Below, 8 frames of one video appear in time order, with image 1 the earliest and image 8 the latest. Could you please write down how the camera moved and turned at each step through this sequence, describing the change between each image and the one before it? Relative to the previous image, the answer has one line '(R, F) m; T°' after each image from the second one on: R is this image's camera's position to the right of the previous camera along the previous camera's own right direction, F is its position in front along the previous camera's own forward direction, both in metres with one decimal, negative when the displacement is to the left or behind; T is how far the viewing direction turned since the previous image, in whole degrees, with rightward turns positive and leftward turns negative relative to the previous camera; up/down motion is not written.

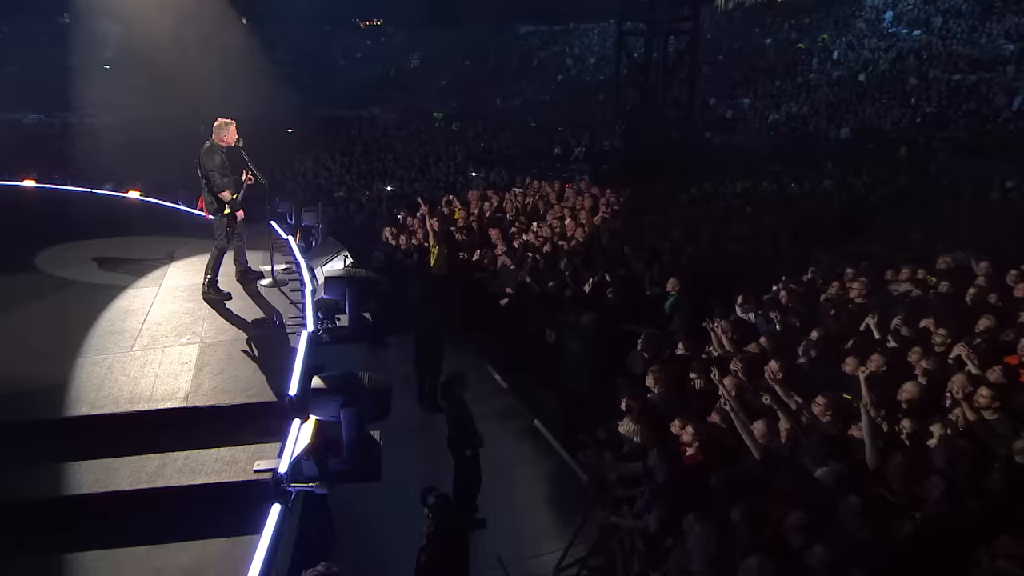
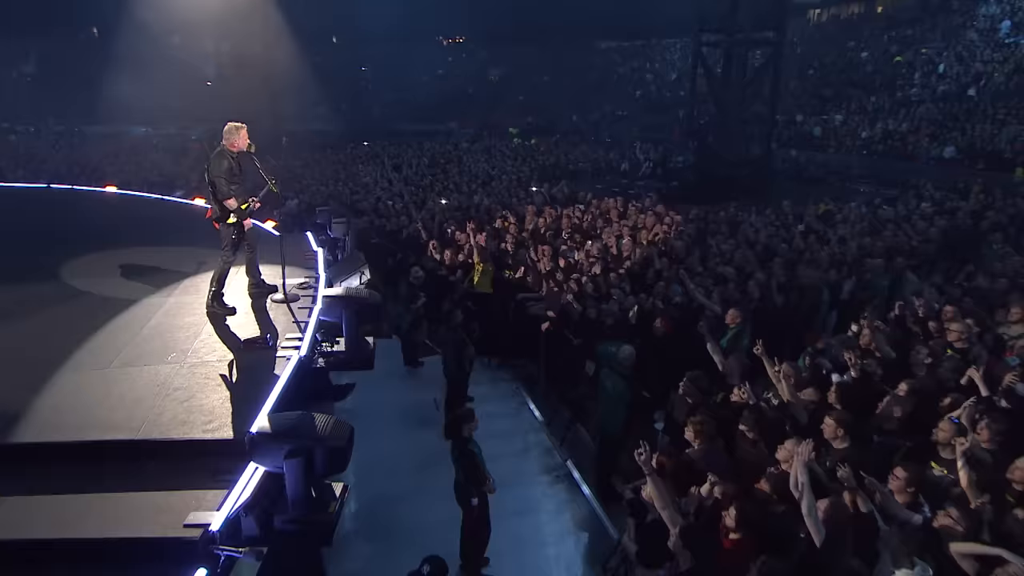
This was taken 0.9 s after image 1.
(+0.4, +0.6) m; -7°
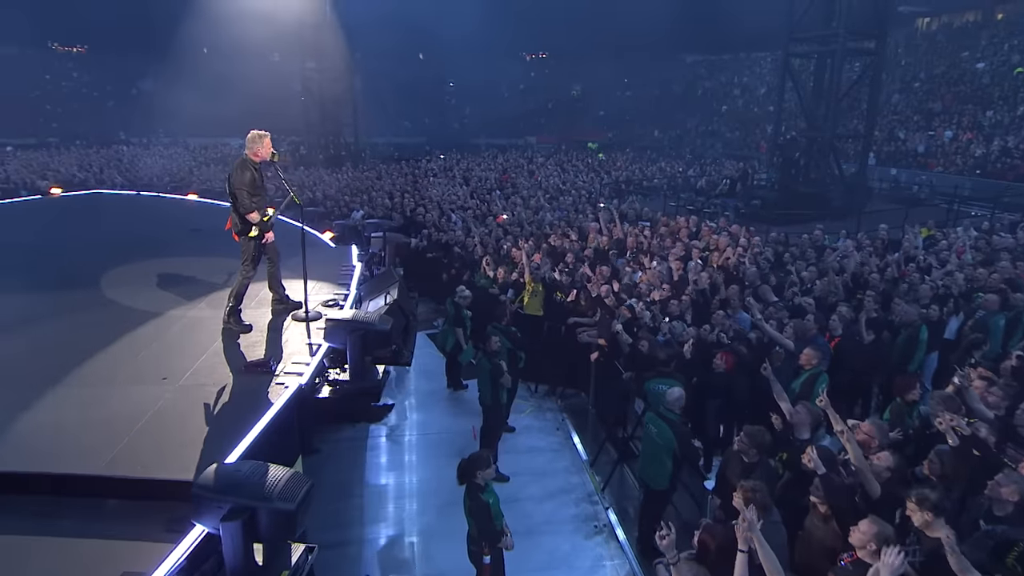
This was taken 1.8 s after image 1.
(+0.3, +0.5) m; -7°
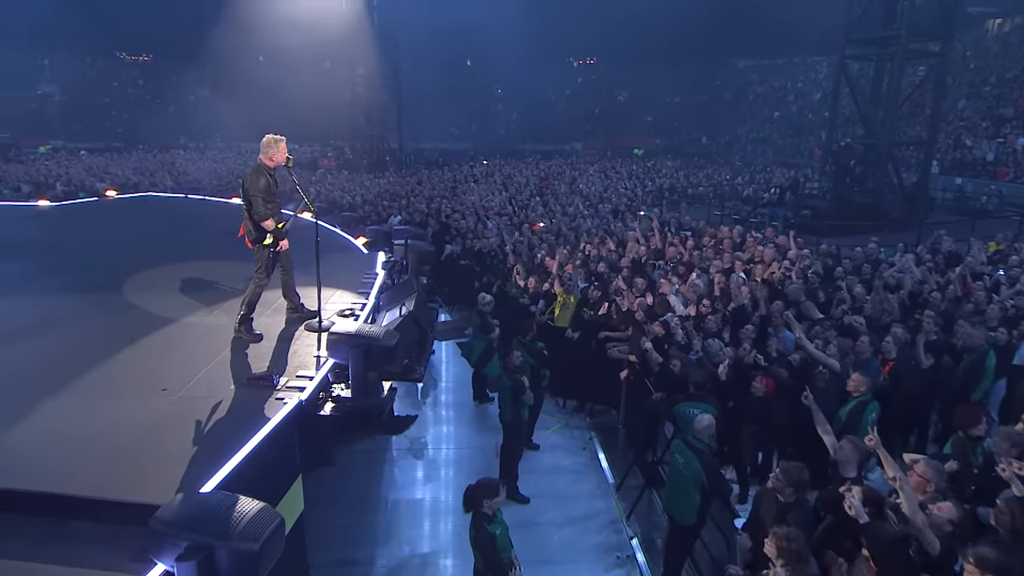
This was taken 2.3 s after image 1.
(+0.2, +0.3) m; -4°
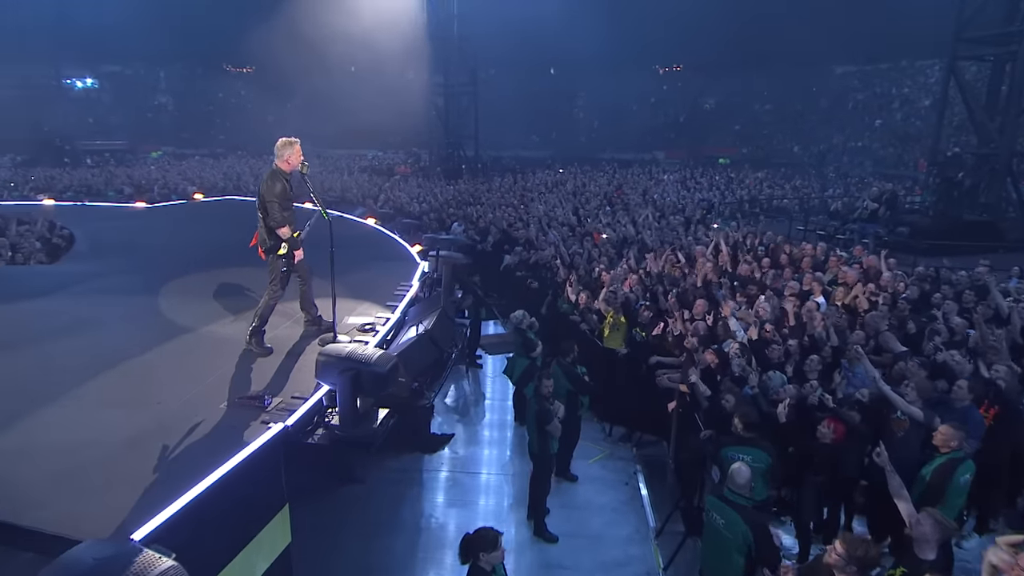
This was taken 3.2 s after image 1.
(+0.4, +0.5) m; -7°
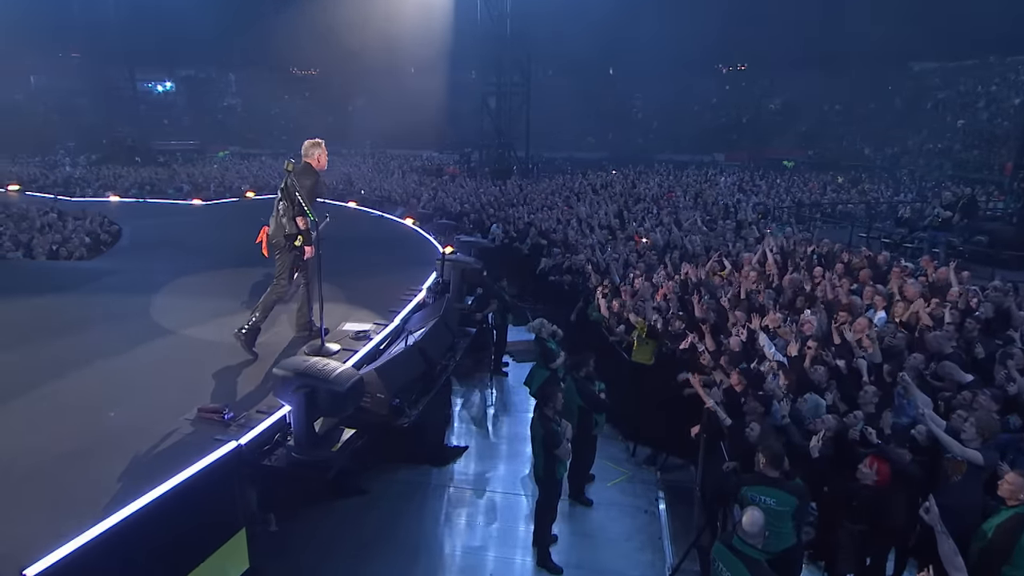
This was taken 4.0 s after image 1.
(+0.4, +0.4) m; -5°
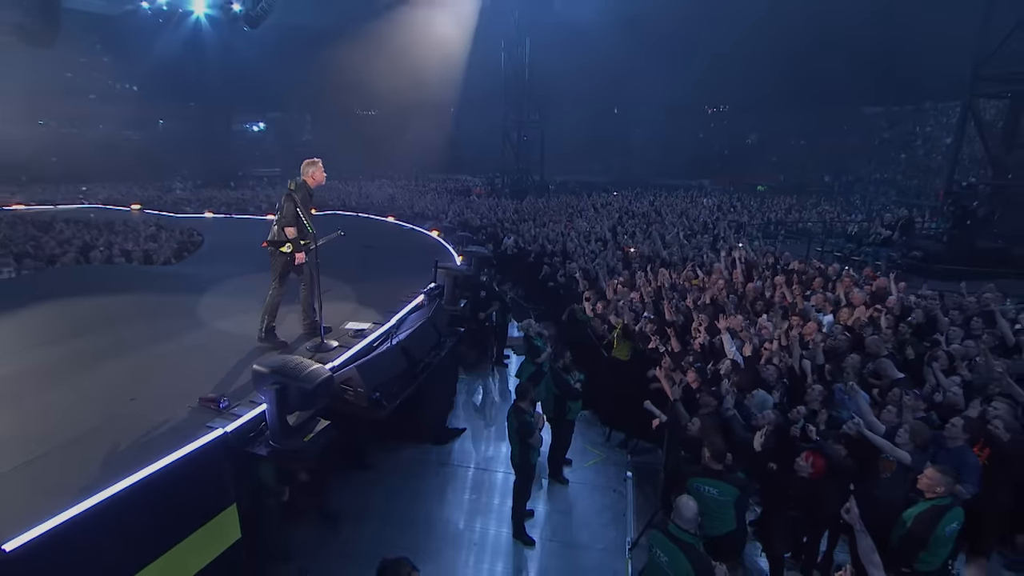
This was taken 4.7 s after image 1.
(-0.2, -0.8) m; +3°
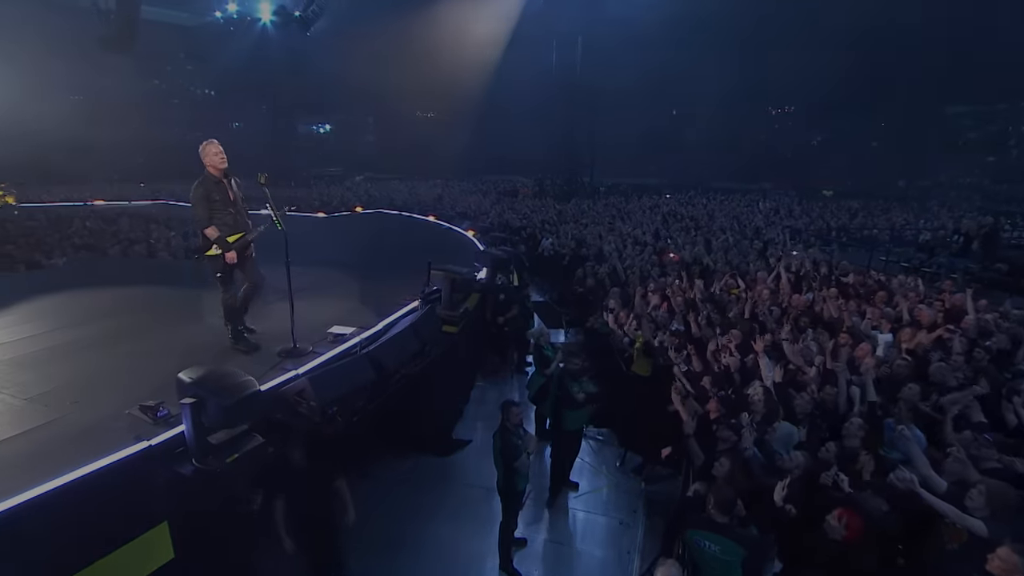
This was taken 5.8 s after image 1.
(+0.5, +0.5) m; -6°
